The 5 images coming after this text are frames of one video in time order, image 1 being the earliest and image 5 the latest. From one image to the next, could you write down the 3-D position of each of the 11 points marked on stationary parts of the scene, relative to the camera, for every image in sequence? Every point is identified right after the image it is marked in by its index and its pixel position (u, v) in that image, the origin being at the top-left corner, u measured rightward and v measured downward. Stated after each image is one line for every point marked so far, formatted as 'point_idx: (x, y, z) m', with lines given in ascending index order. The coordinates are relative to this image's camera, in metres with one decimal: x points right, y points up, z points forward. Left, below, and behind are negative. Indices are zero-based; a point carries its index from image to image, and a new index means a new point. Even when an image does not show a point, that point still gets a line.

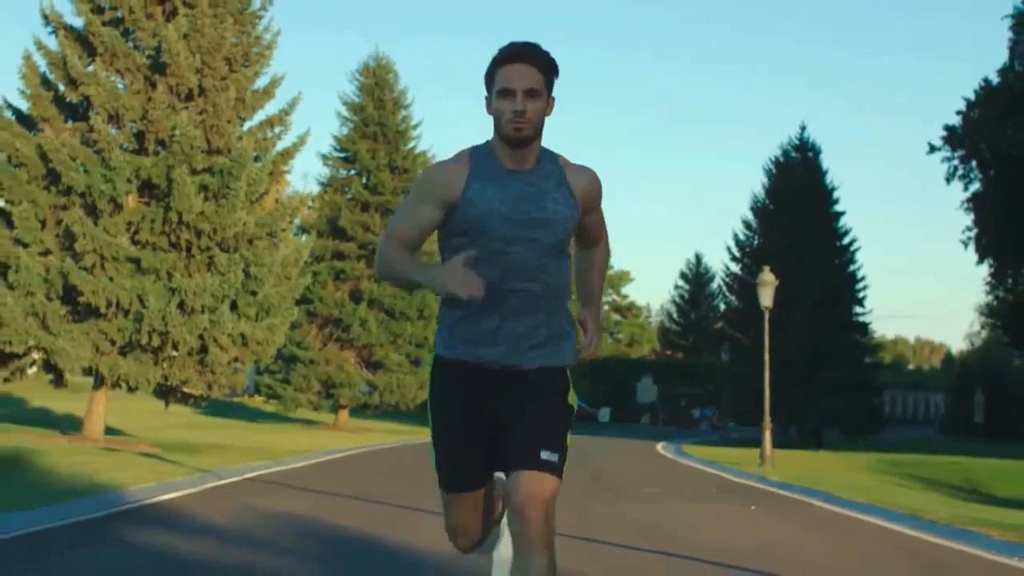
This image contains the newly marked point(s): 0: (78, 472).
0: (-5.9, -2.5, +18.8) m
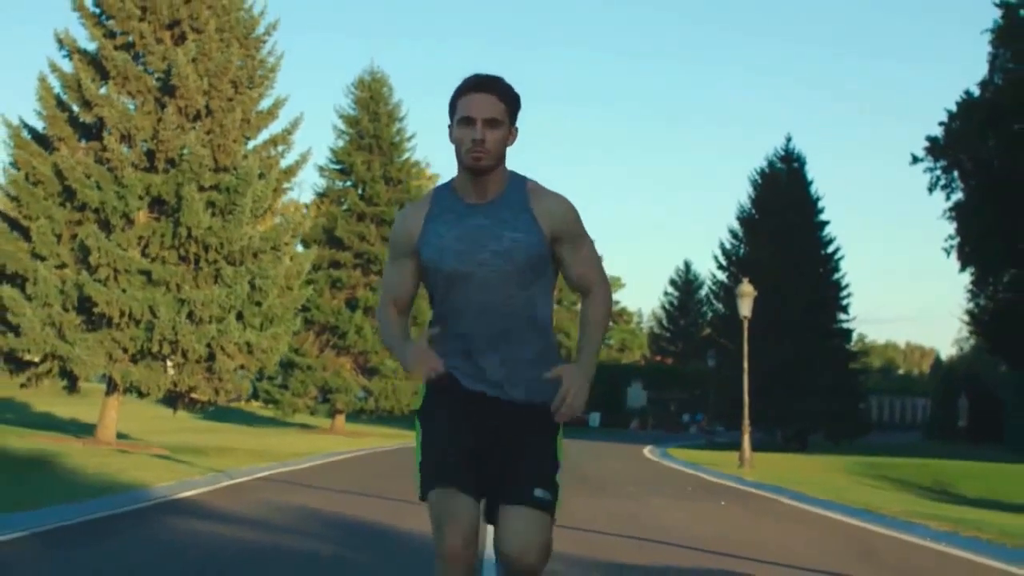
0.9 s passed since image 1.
0: (-6.0, -2.7, +20.3) m
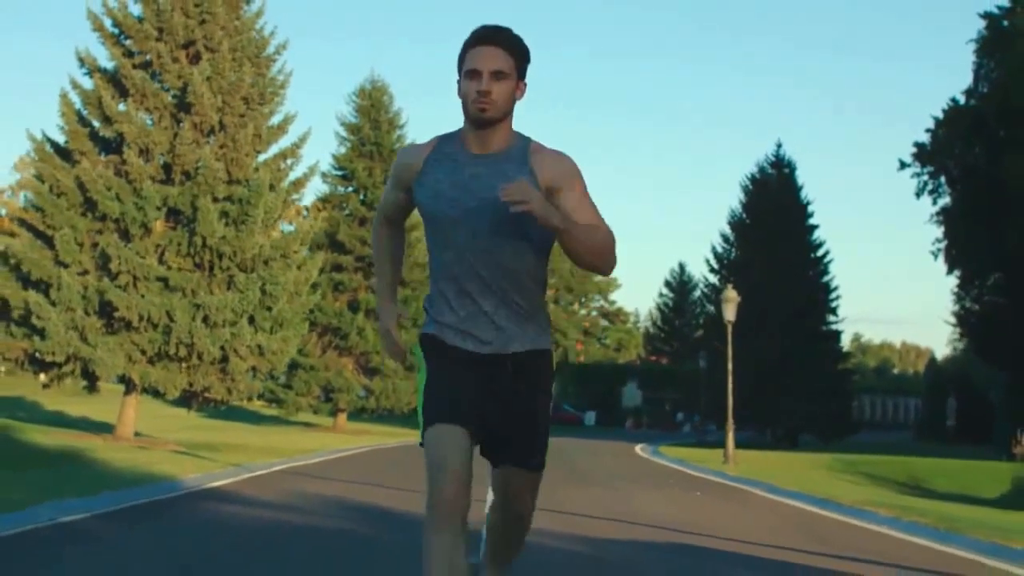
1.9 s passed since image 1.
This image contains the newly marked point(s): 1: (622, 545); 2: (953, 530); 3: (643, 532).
0: (-6.1, -2.8, +22.0) m
1: (+1.1, -2.3, +12.8) m
2: (+4.5, -2.5, +13.9) m
3: (+1.5, -2.5, +14.2) m
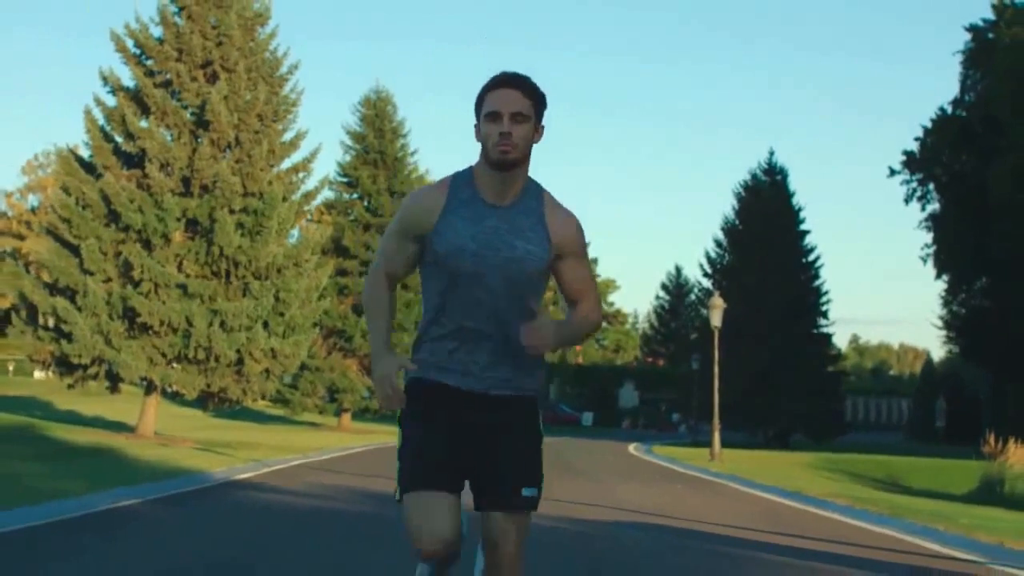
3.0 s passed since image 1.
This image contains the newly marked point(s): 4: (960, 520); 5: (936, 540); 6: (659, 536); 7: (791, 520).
0: (-6.1, -3.0, +23.9) m
1: (+1.1, -2.5, +14.7) m
2: (+4.5, -2.6, +15.8) m
3: (+1.4, -2.7, +16.1) m
4: (+5.0, -2.6, +15.4) m
5: (+4.2, -2.5, +13.8) m
6: (+1.5, -2.5, +14.0) m
7: (+3.3, -2.7, +16.2) m
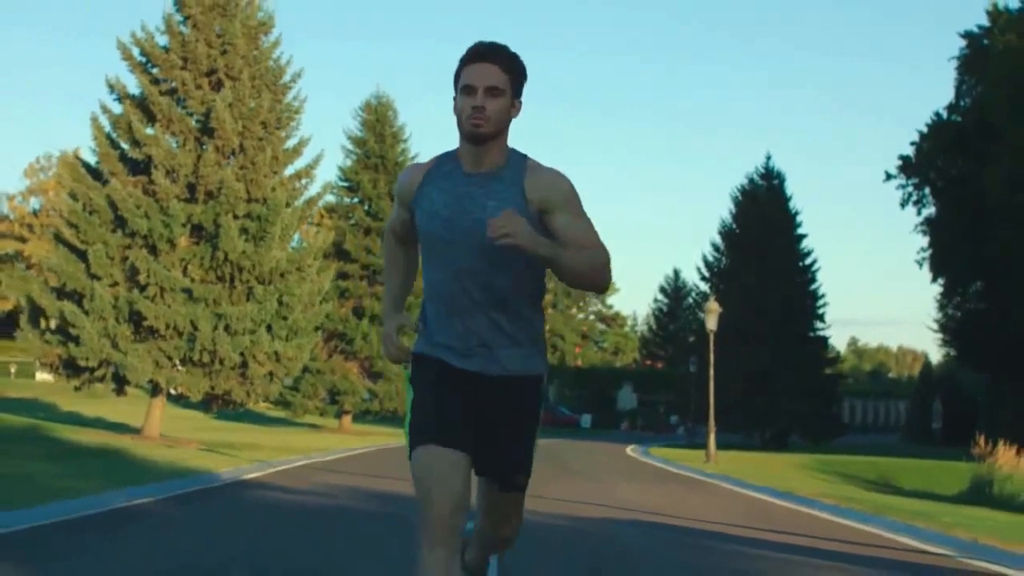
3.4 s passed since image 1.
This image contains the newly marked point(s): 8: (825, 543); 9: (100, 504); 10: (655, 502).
0: (-6.1, -3.1, +24.5) m
1: (+1.1, -2.6, +15.3) m
2: (+4.4, -2.7, +16.5) m
3: (+1.4, -2.8, +16.7) m
4: (+5.0, -2.7, +16.0) m
5: (+4.2, -2.6, +14.5) m
6: (+1.5, -2.6, +14.6) m
7: (+3.2, -2.8, +16.8) m
8: (+3.2, -2.5, +13.7) m
9: (-4.8, -2.5, +16.3) m
10: (+2.0, -3.0, +19.1) m
